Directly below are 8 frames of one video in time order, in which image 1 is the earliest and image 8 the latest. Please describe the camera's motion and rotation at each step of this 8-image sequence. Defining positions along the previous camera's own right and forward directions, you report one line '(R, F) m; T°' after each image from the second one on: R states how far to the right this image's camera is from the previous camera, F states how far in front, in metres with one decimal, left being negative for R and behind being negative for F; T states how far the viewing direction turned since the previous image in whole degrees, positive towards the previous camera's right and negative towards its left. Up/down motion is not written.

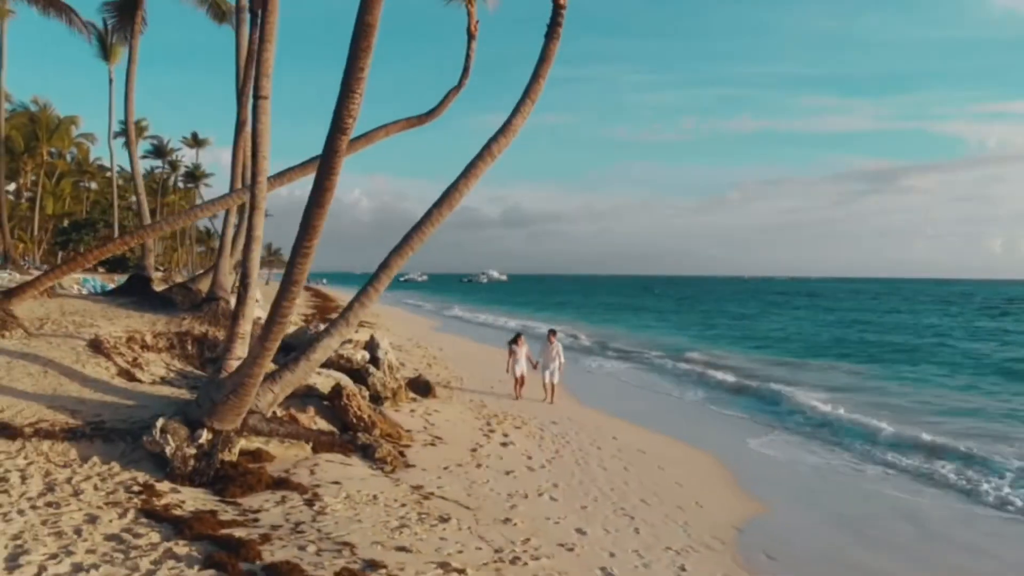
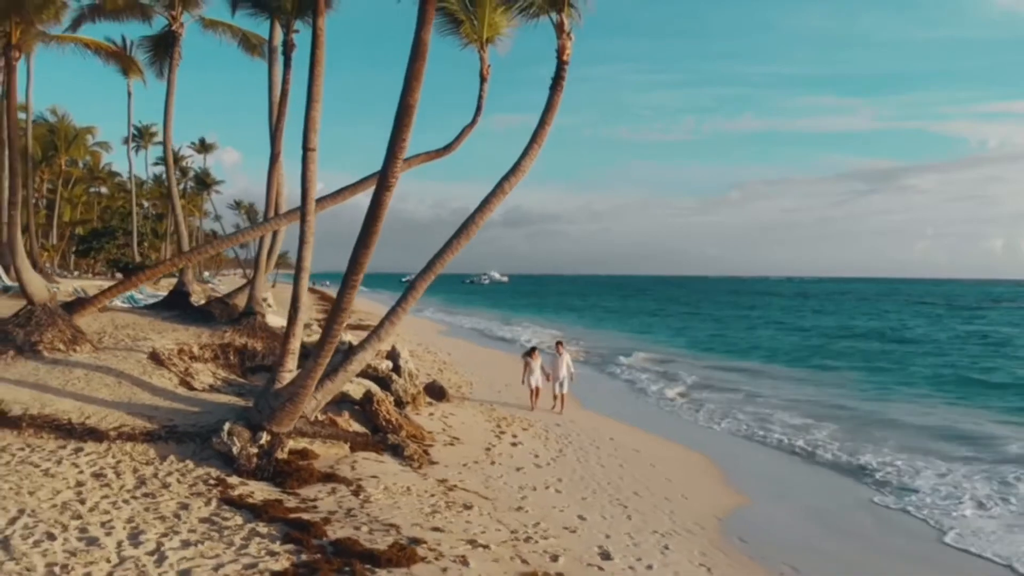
(-0.1, -1.2) m; 0°
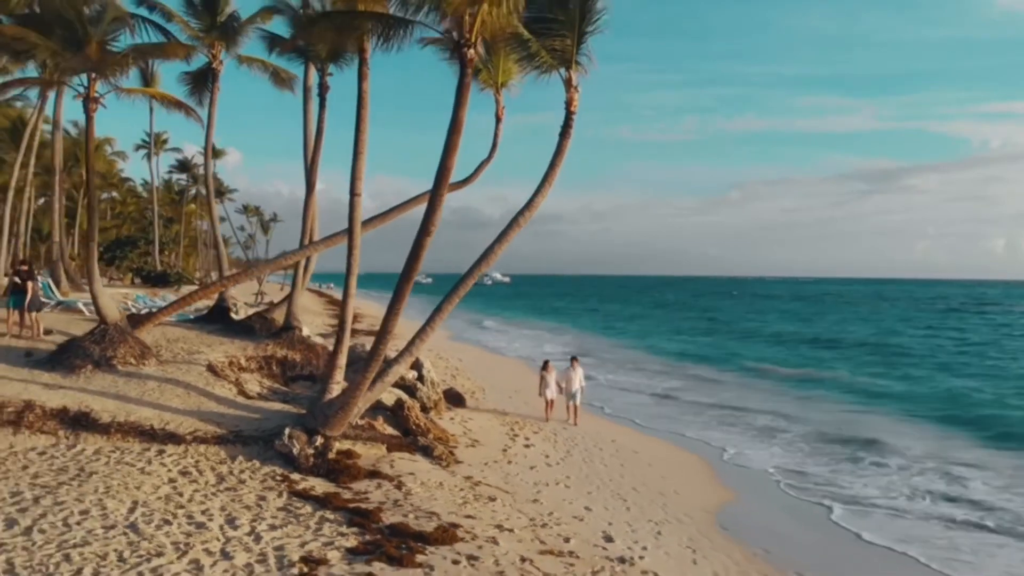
(-0.2, -1.3) m; 0°
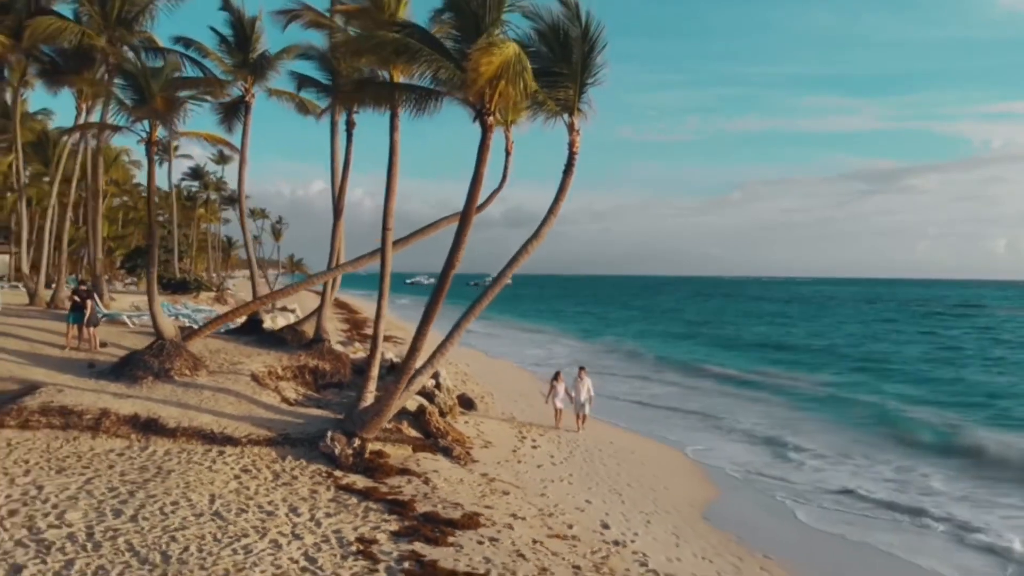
(-0.1, -1.4) m; 0°
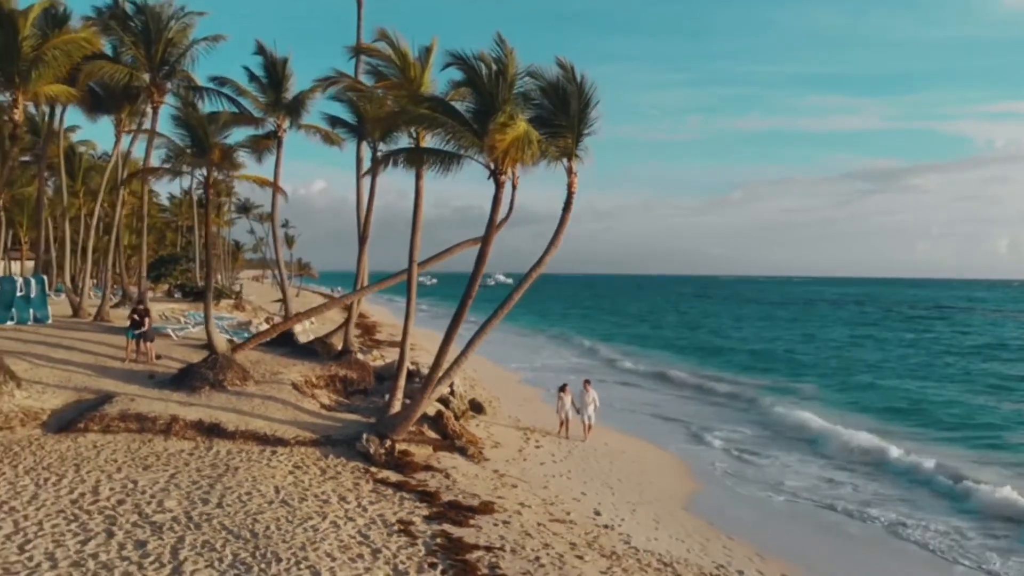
(-0.1, -1.9) m; 0°
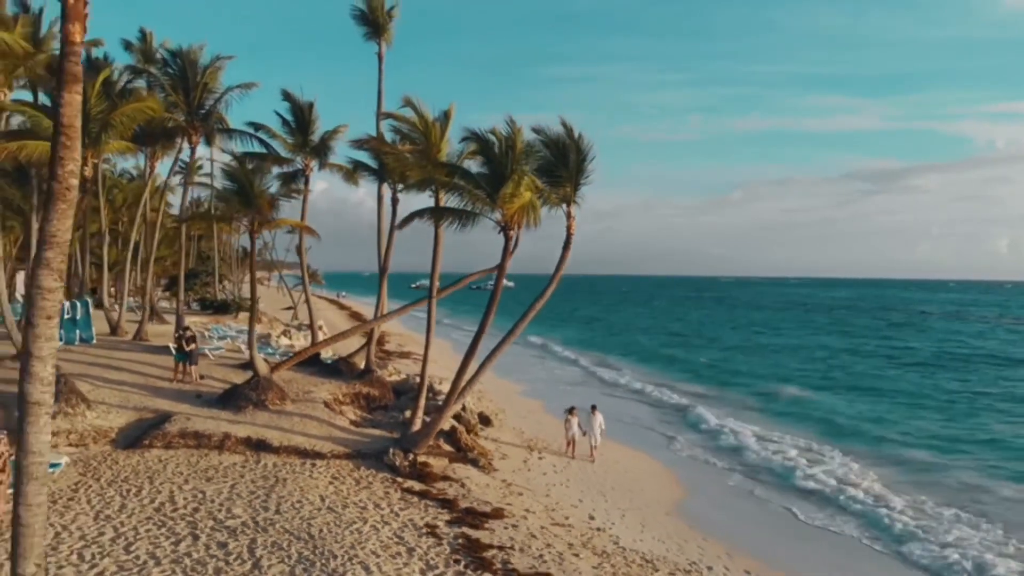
(-0.1, -1.9) m; 0°
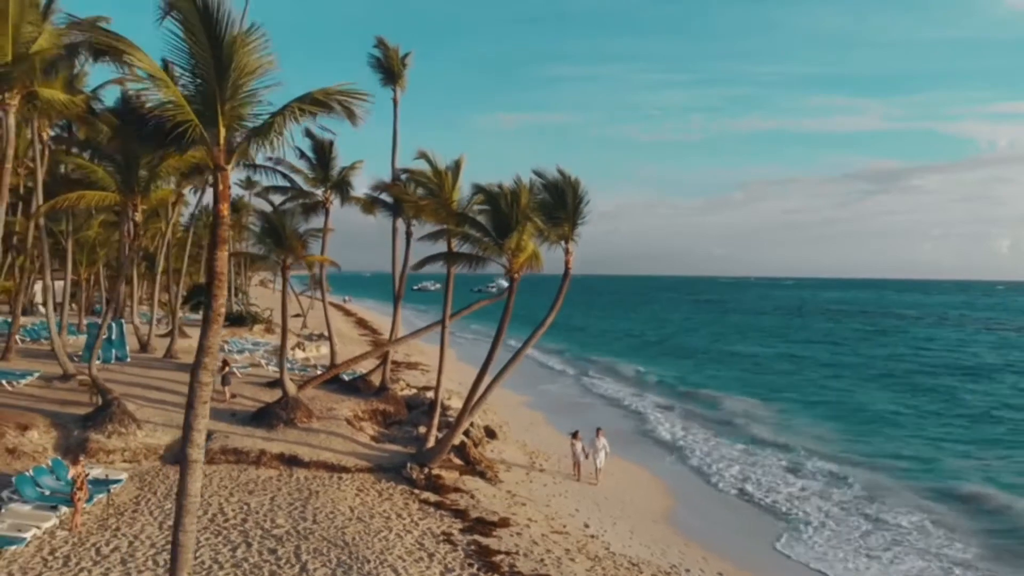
(-0.1, -1.7) m; 0°
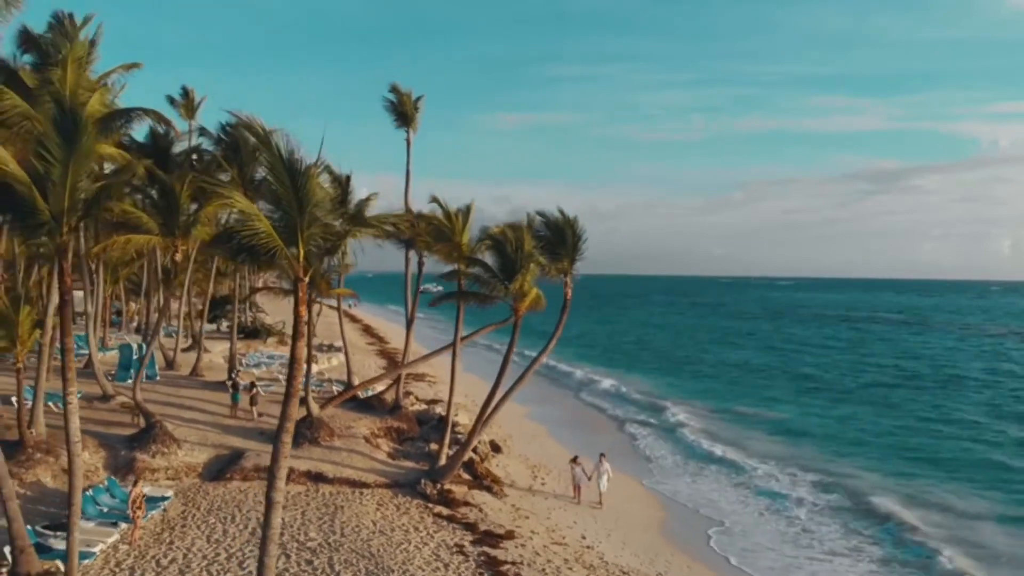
(-0.1, -1.7) m; 0°
